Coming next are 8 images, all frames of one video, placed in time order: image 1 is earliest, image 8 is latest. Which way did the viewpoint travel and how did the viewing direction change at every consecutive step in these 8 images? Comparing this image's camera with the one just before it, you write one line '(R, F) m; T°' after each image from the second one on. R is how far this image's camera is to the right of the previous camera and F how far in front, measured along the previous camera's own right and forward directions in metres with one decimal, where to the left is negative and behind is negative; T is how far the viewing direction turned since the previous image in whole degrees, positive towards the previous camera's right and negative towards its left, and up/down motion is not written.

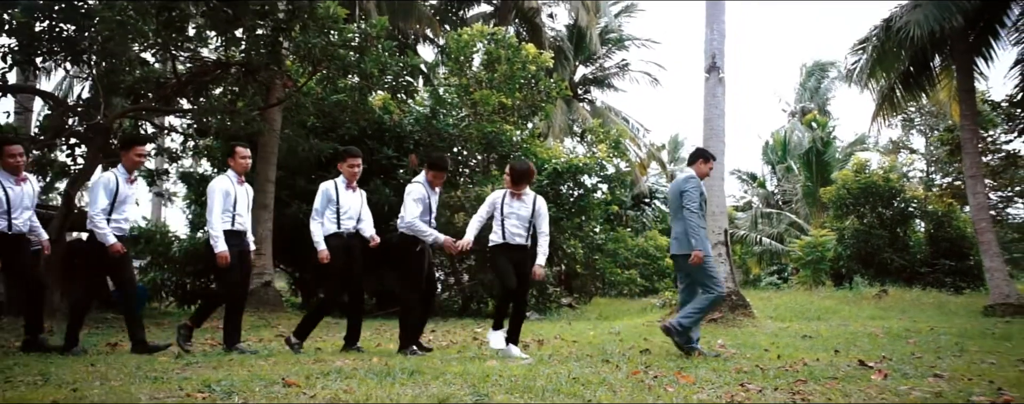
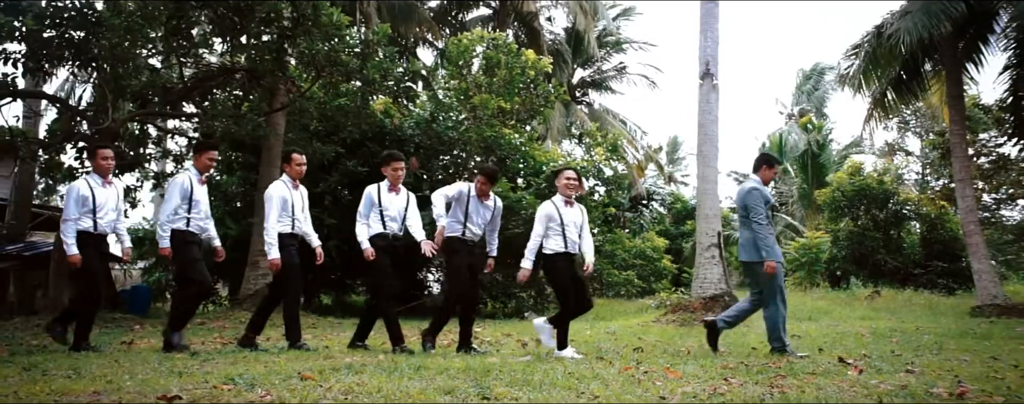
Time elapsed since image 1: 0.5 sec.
(0.0, -0.2) m; 0°
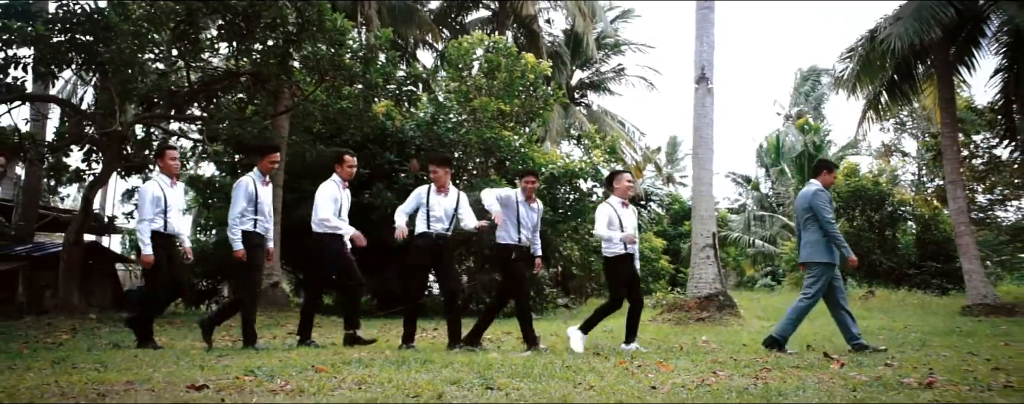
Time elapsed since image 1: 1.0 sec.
(0.0, -0.2) m; 0°
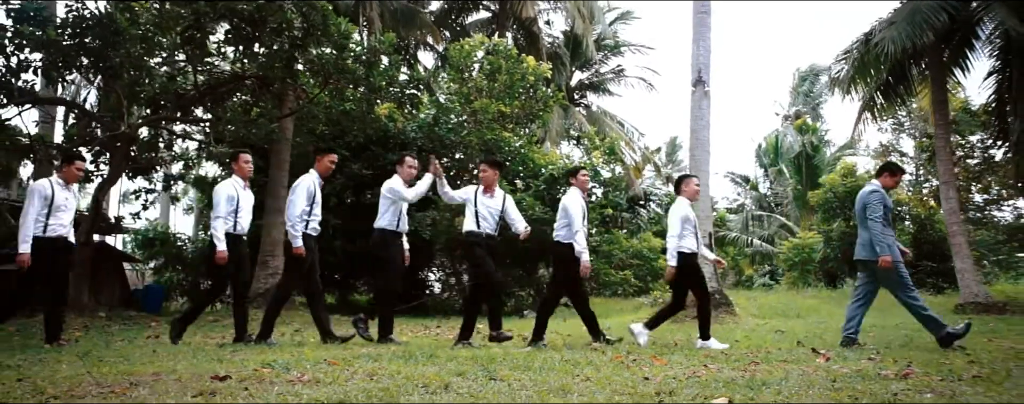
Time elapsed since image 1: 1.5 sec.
(0.0, -0.2) m; 0°
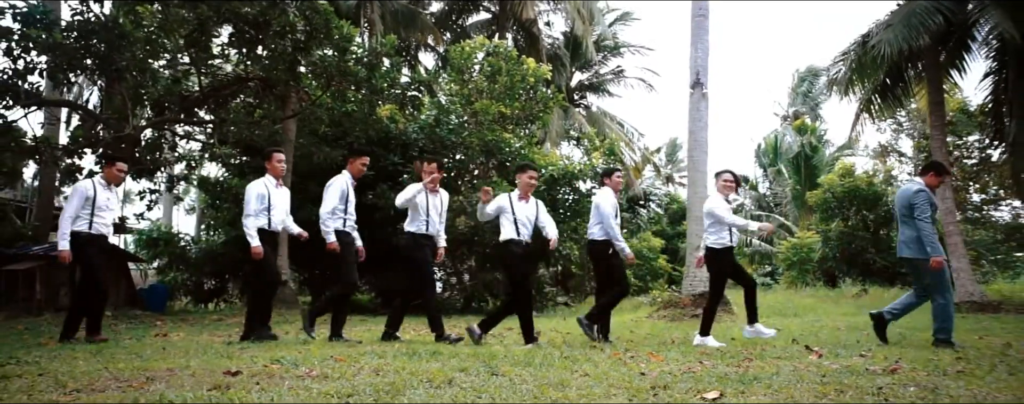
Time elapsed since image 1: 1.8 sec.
(0.0, -0.1) m; 0°
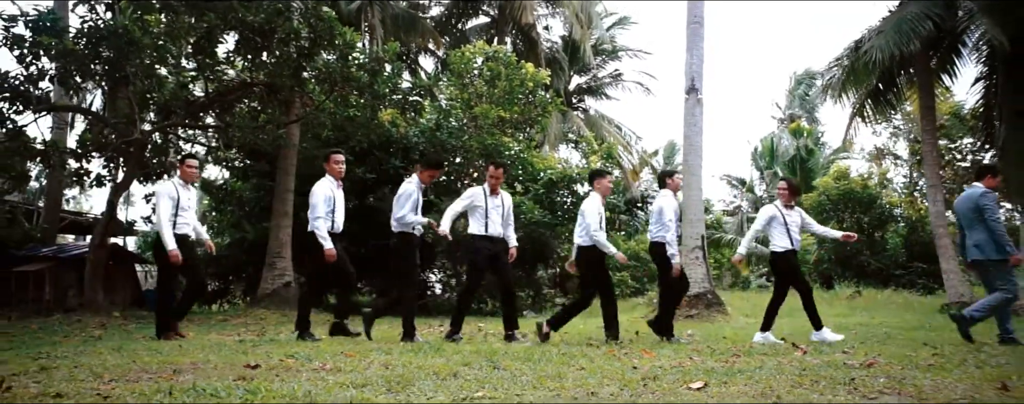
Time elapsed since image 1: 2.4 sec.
(0.0, -0.2) m; 0°
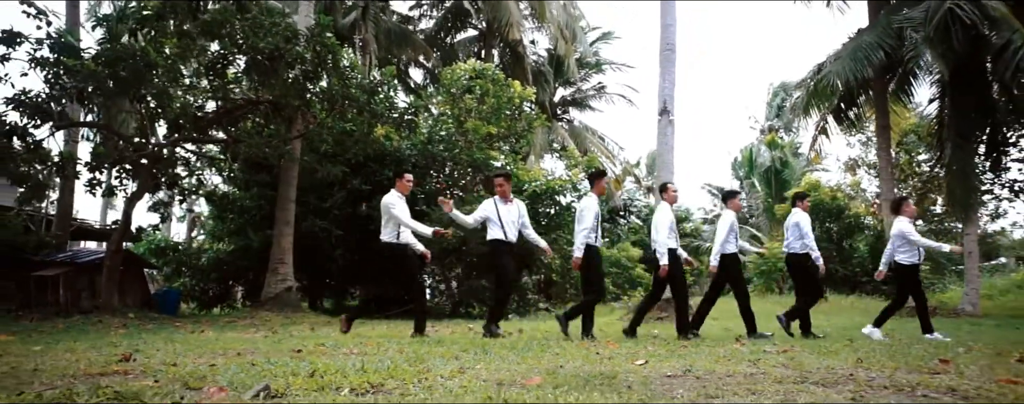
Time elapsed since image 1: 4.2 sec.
(0.0, -0.8) m; +1°
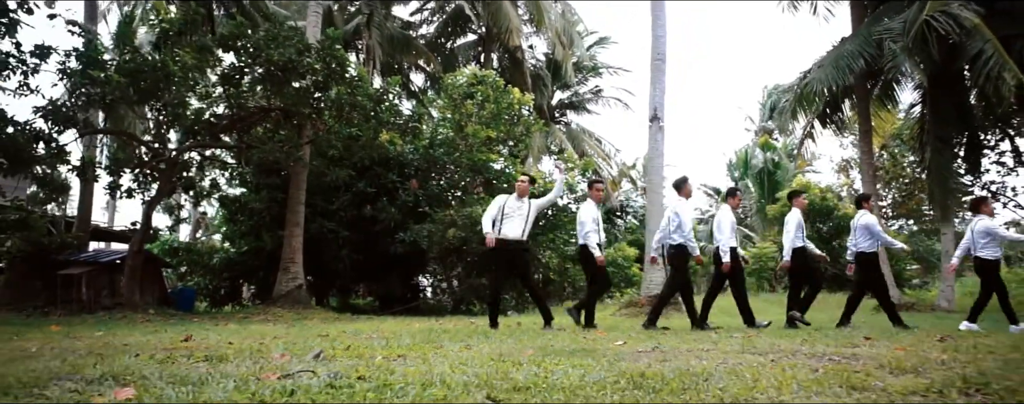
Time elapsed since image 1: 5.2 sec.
(0.0, -0.6) m; 0°
